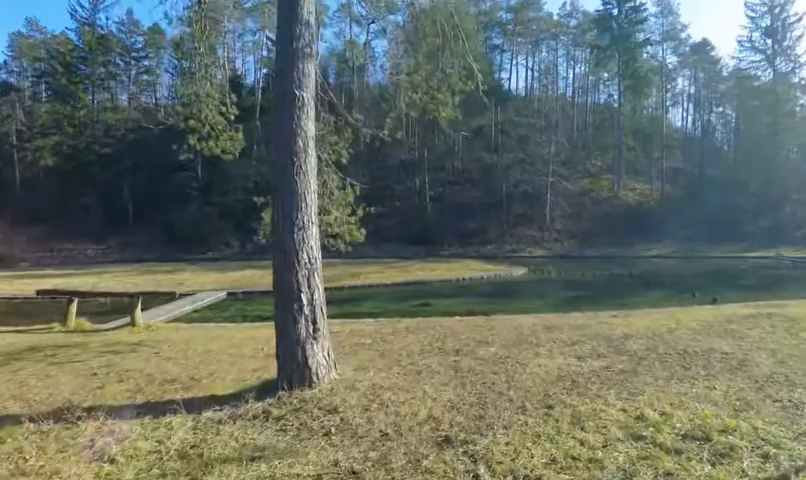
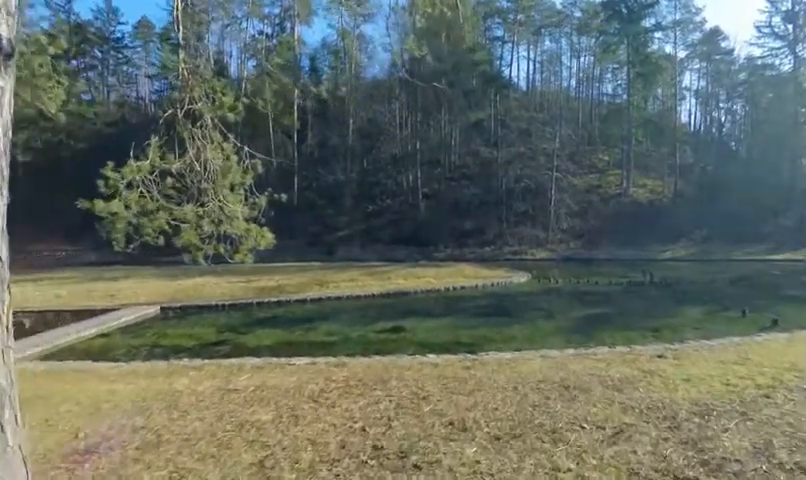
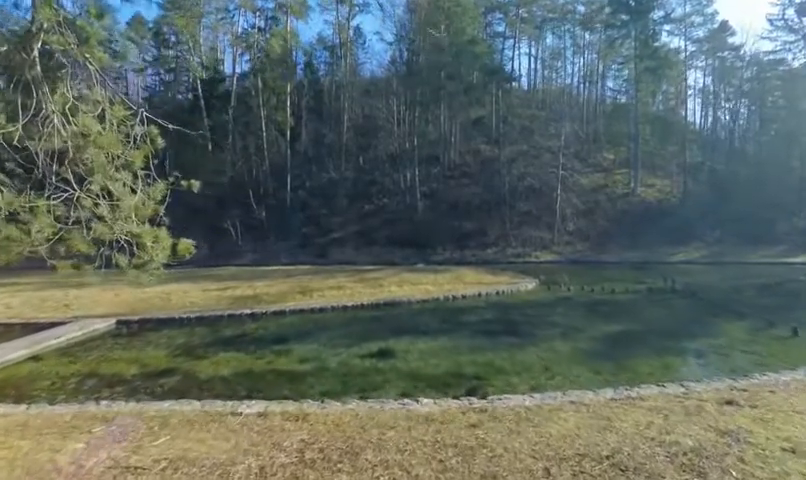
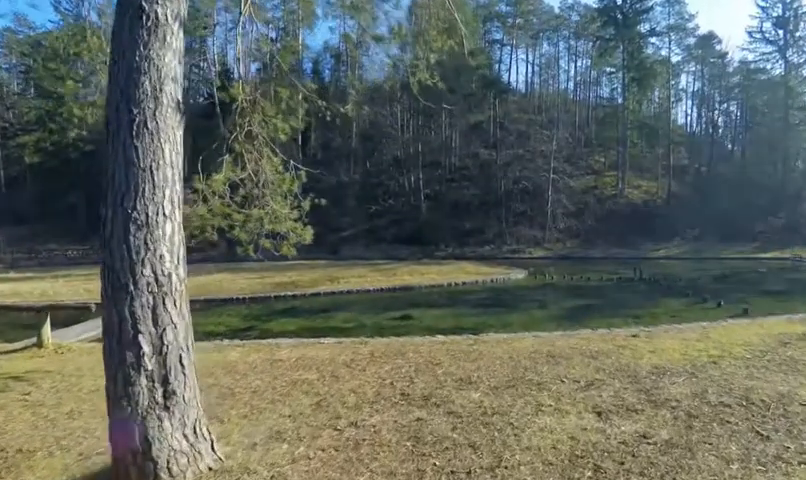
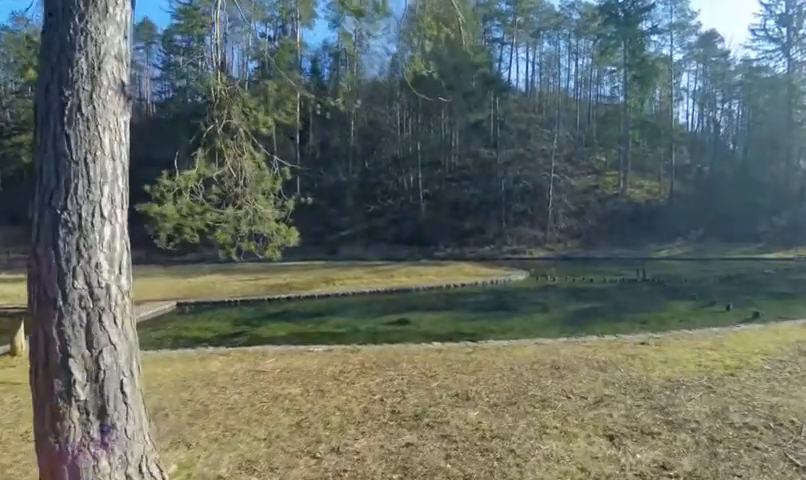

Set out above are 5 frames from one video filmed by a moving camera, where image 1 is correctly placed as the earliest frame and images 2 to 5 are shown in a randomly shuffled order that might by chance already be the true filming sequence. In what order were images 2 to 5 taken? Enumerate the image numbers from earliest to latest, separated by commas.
4, 5, 2, 3
